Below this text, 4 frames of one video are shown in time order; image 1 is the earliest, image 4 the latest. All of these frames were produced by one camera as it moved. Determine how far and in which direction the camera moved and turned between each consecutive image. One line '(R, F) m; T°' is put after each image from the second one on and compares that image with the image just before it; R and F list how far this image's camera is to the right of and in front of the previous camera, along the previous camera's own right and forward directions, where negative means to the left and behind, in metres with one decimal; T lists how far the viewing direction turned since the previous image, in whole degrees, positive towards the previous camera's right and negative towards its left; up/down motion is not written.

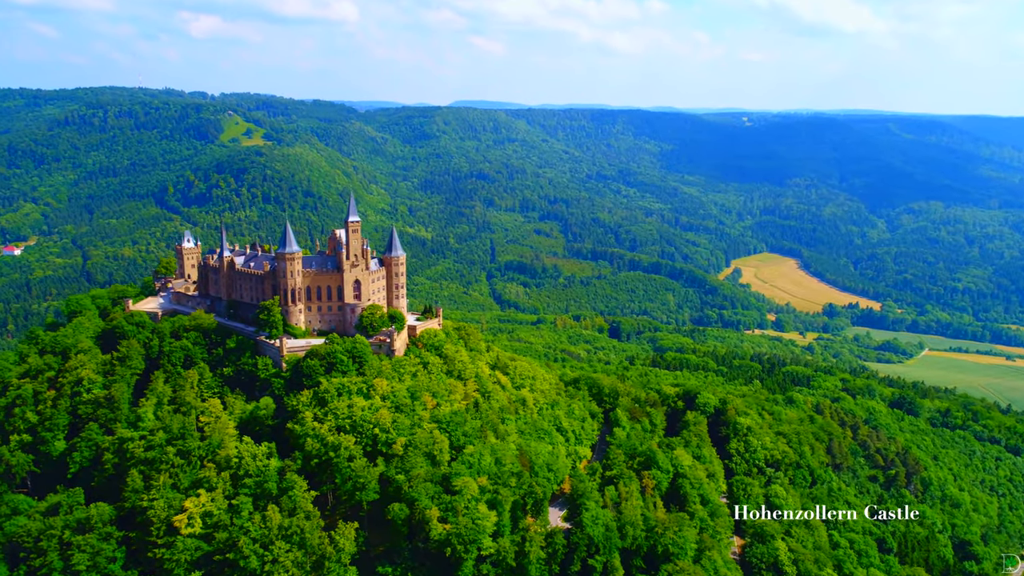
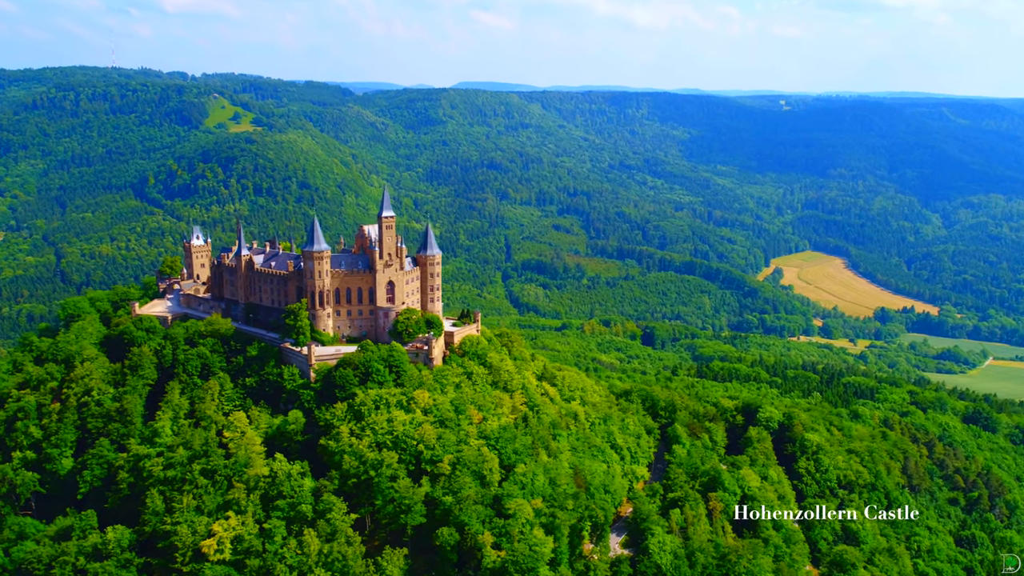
(-8.0, +6.2) m; +2°
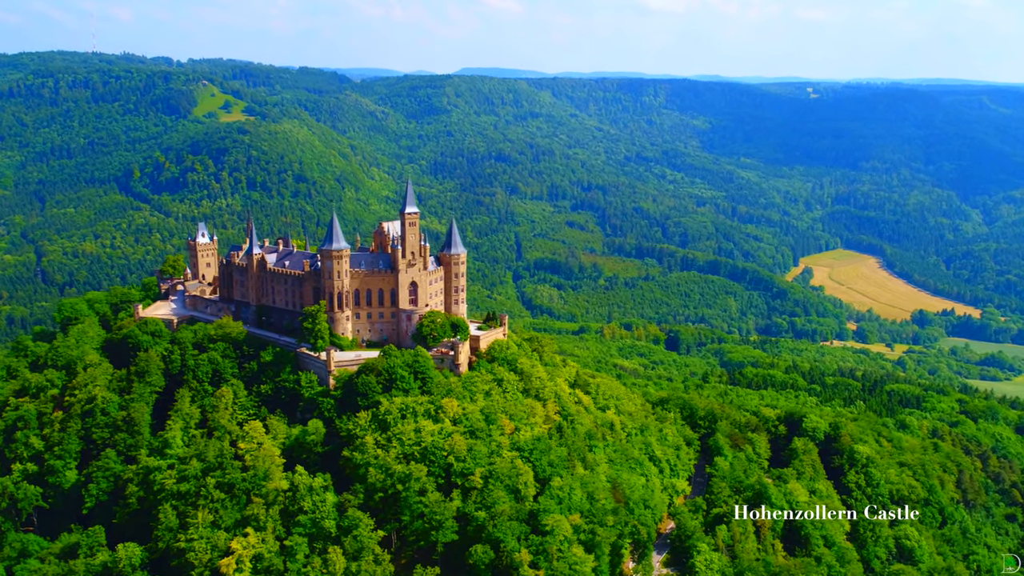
(-4.6, +4.3) m; +1°
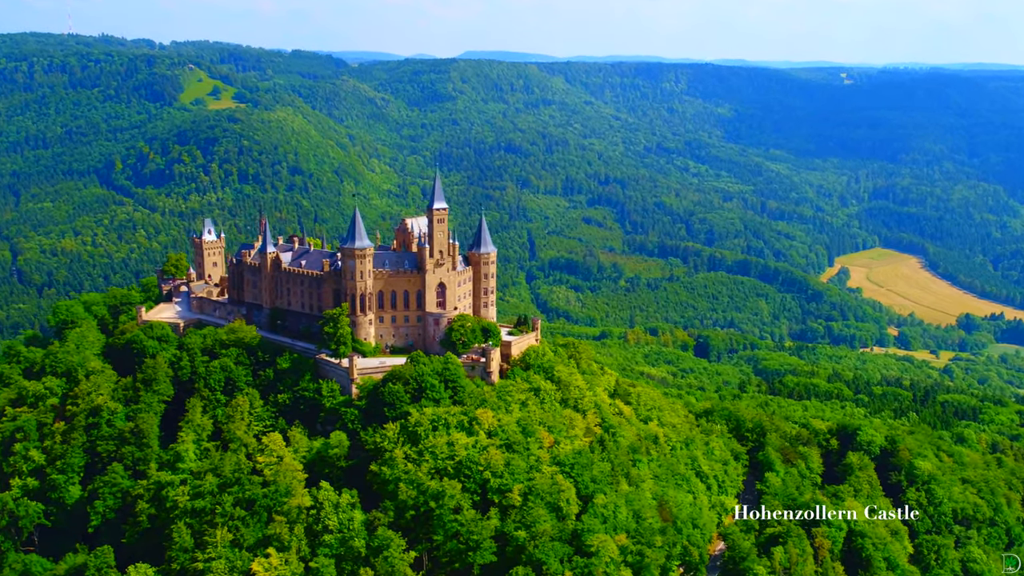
(-4.7, +4.9) m; +1°
